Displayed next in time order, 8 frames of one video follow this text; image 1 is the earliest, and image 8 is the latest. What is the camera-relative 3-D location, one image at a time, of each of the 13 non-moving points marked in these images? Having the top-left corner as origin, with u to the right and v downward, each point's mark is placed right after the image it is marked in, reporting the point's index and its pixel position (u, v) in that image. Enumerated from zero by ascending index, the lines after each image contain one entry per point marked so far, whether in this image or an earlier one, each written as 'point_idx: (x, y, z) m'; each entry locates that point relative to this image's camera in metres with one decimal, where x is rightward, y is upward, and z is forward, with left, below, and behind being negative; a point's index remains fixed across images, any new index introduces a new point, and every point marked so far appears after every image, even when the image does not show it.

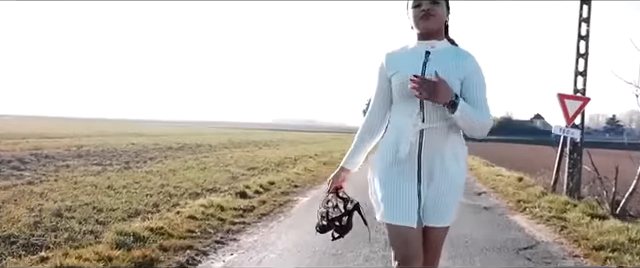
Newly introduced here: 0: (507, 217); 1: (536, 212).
0: (+2.0, -0.9, +6.6) m
1: (+2.3, -0.8, +6.7) m
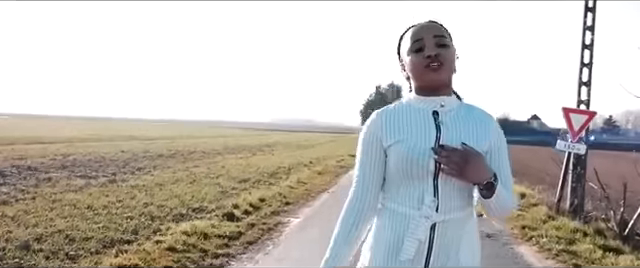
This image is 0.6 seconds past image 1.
0: (+1.9, -1.1, +6.1) m
1: (+2.2, -1.1, +6.2) m
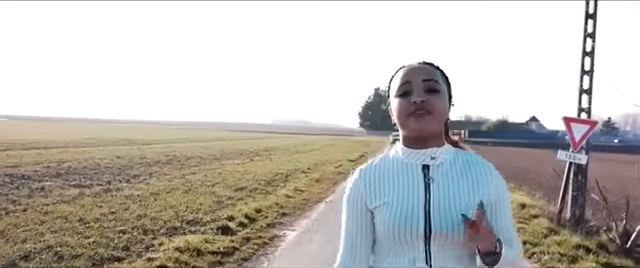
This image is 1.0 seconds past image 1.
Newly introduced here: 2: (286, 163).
0: (+1.8, -1.3, +6.0) m
1: (+2.2, -1.2, +6.1) m
2: (-1.1, -0.9, +19.7) m
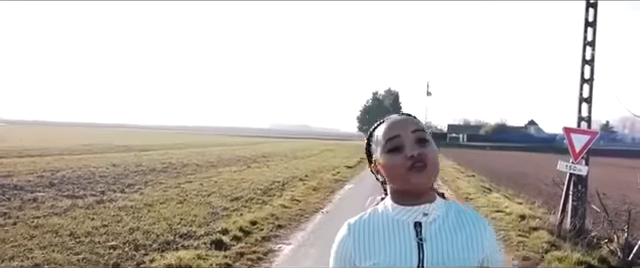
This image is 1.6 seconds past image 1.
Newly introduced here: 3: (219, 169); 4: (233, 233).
0: (+1.8, -1.4, +5.8) m
1: (+2.1, -1.4, +5.9) m
2: (-1.1, -1.1, +19.5) m
3: (-2.7, -1.0, +17.0) m
4: (-1.2, -1.4, +8.6) m
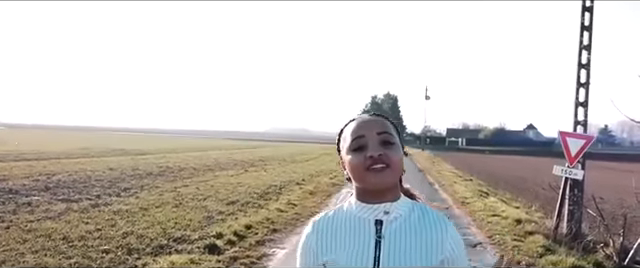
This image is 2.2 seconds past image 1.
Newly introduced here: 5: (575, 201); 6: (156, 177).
0: (+1.7, -1.4, +5.8) m
1: (+2.1, -1.4, +5.9) m
2: (-1.2, -1.2, +19.5) m
3: (-2.8, -1.1, +16.9) m
4: (-1.3, -1.4, +8.5) m
5: (+4.2, -1.1, +10.3) m
6: (-3.5, -0.9, +13.4) m
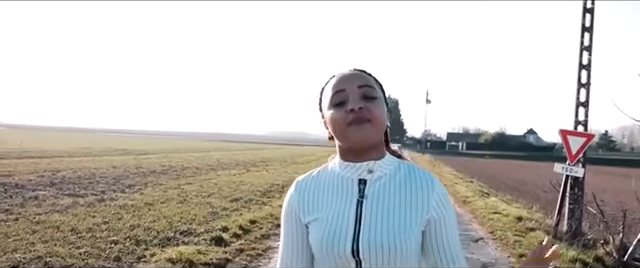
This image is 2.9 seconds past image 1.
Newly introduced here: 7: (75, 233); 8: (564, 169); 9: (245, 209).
0: (+1.8, -1.4, +5.9) m
1: (+2.1, -1.3, +6.0) m
2: (-1.2, -1.2, +19.6) m
3: (-2.8, -1.0, +17.1) m
4: (-1.2, -1.3, +8.7) m
5: (+4.3, -1.1, +10.4) m
6: (-3.5, -0.9, +13.5) m
7: (-3.1, -1.3, +8.0) m
8: (+3.8, -0.5, +9.6) m
9: (-1.4, -1.3, +11.2) m
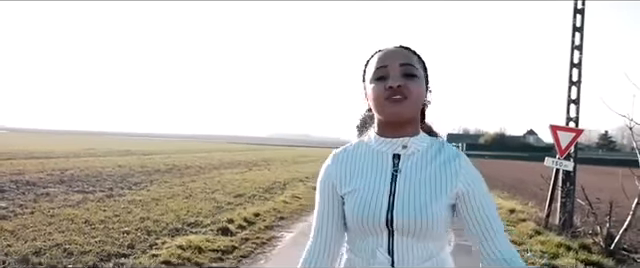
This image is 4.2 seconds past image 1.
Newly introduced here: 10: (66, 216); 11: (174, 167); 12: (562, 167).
0: (+1.8, -1.3, +6.3) m
1: (+2.1, -1.3, +6.4) m
2: (-1.1, -1.2, +20.1) m
3: (-2.7, -1.0, +17.5) m
4: (-1.2, -1.3, +9.1) m
5: (+4.3, -1.0, +10.8) m
6: (-3.4, -0.8, +14.0) m
7: (-3.1, -1.2, +8.4) m
8: (+3.8, -0.5, +10.1) m
9: (-1.3, -1.3, +11.7) m
10: (-2.7, -0.9, +6.5) m
11: (-1.9, -0.4, +8.0) m
12: (+3.9, -0.5, +10.0) m
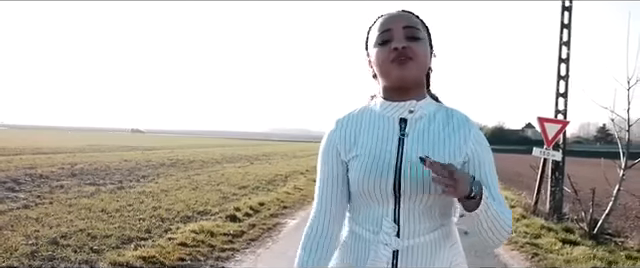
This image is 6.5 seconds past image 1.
0: (+1.8, -1.2, +6.9) m
1: (+2.2, -1.2, +7.0) m
2: (-1.1, -1.0, +20.7) m
3: (-2.7, -0.9, +18.1) m
4: (-1.2, -1.2, +9.7) m
5: (+4.3, -0.9, +11.4) m
6: (-3.4, -0.7, +14.6) m
7: (-3.1, -1.1, +9.0) m
8: (+3.8, -0.3, +10.6) m
9: (-1.3, -1.2, +12.3) m
10: (-2.6, -0.8, +7.1) m
11: (-1.9, -0.4, +8.6) m
12: (+3.9, -0.4, +10.6) m
